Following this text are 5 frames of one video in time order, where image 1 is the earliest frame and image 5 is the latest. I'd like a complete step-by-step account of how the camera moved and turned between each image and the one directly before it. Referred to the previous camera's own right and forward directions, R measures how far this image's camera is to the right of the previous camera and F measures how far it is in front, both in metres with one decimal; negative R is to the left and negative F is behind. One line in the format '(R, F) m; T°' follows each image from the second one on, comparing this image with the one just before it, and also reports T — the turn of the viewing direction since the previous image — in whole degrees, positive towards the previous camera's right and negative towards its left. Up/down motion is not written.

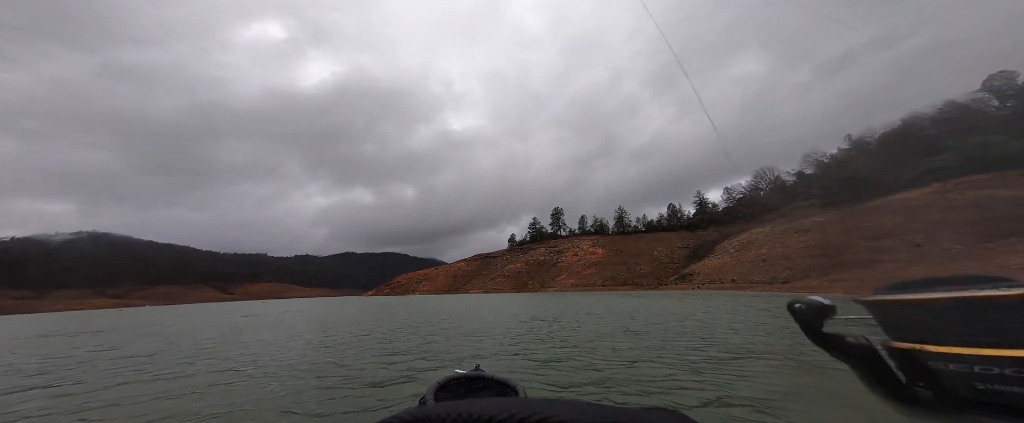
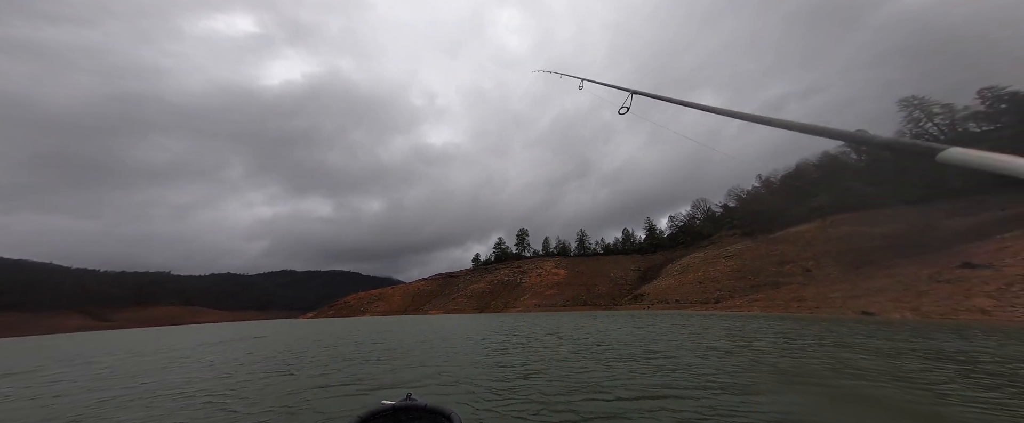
(+1.1, -0.8) m; +6°
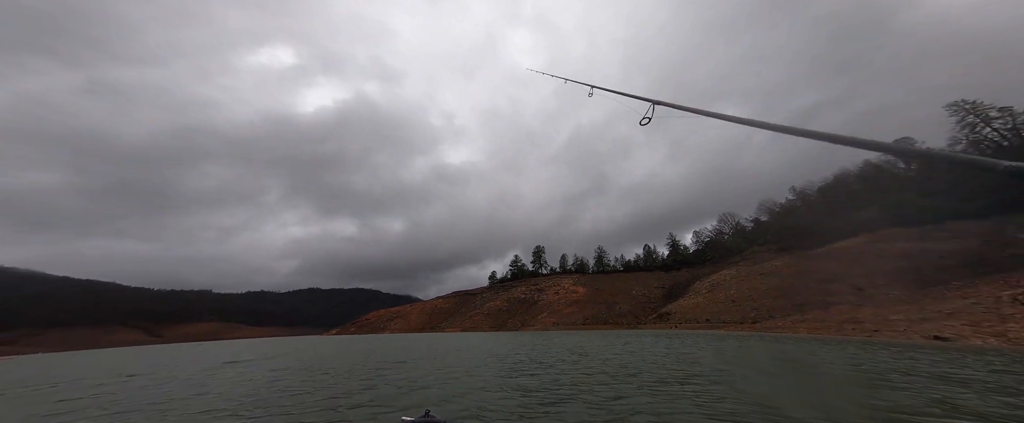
(-0.6, +0.2) m; -3°
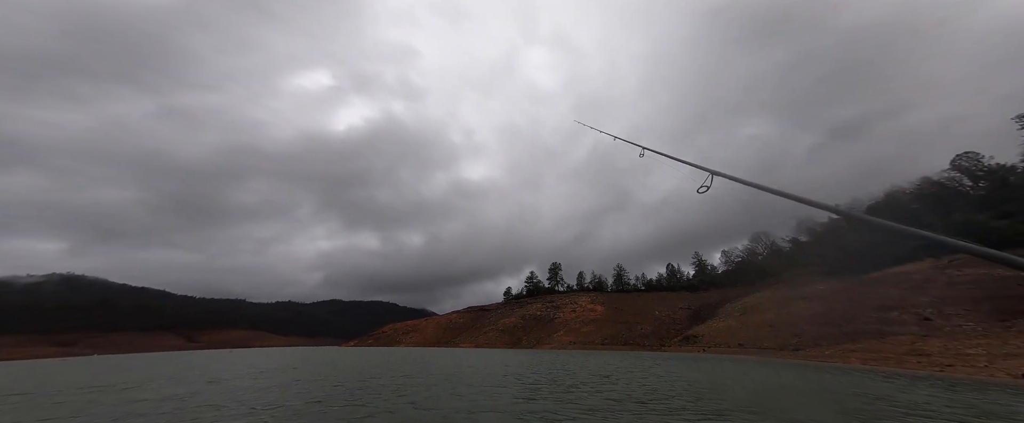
(-1.4, -0.2) m; -3°
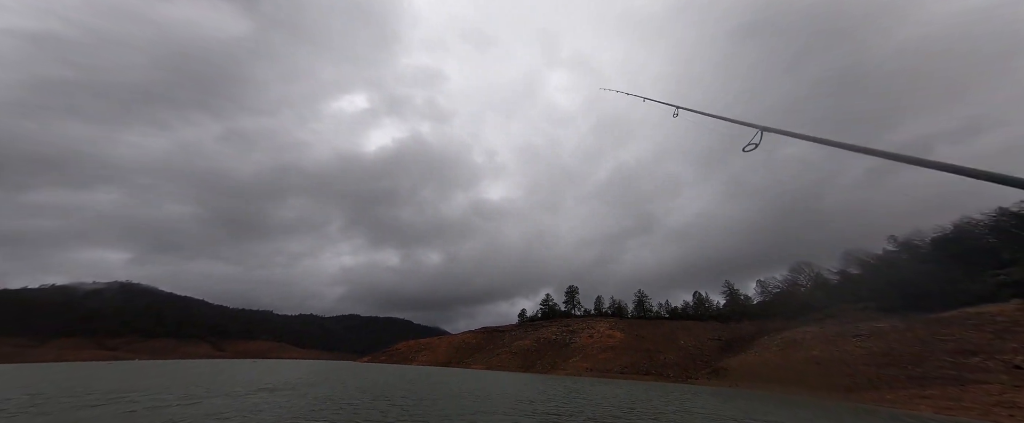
(-1.8, -0.2) m; -3°
